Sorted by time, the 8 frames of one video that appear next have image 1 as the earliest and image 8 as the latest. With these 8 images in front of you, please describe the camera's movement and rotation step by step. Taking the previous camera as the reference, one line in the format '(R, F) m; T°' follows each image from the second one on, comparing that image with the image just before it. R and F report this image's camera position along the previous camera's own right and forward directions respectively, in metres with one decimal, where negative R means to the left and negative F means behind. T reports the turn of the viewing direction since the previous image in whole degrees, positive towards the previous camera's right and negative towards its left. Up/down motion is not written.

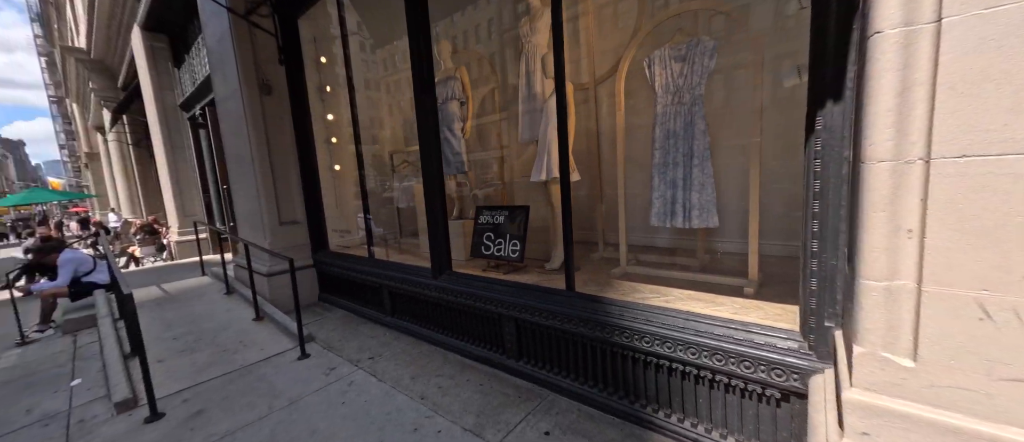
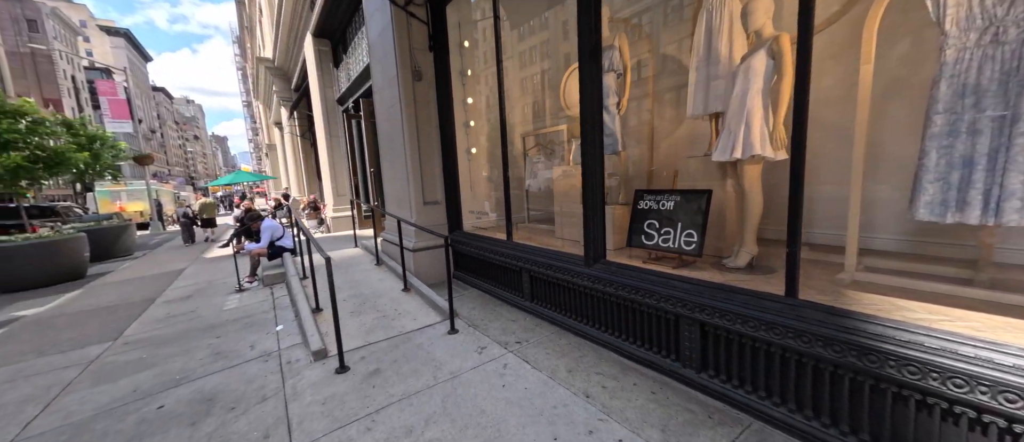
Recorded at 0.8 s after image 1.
(-0.5, +0.2) m; -15°
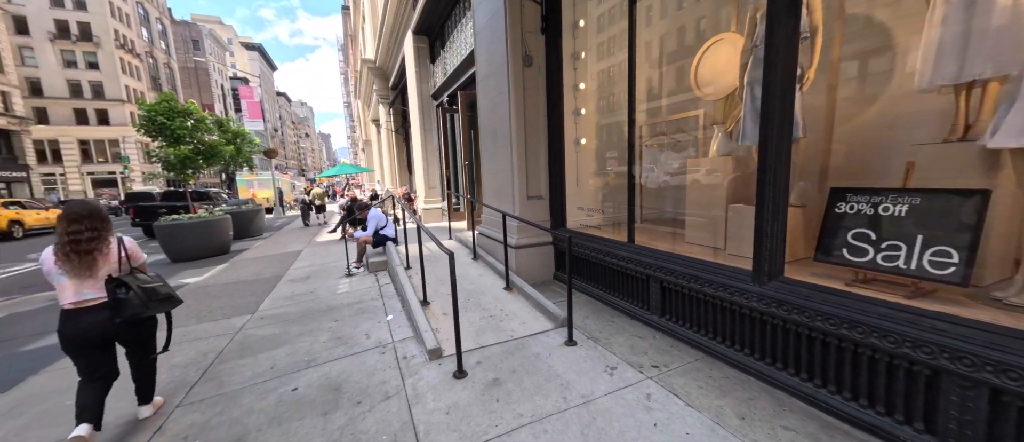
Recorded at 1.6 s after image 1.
(-0.5, +0.3) m; -12°
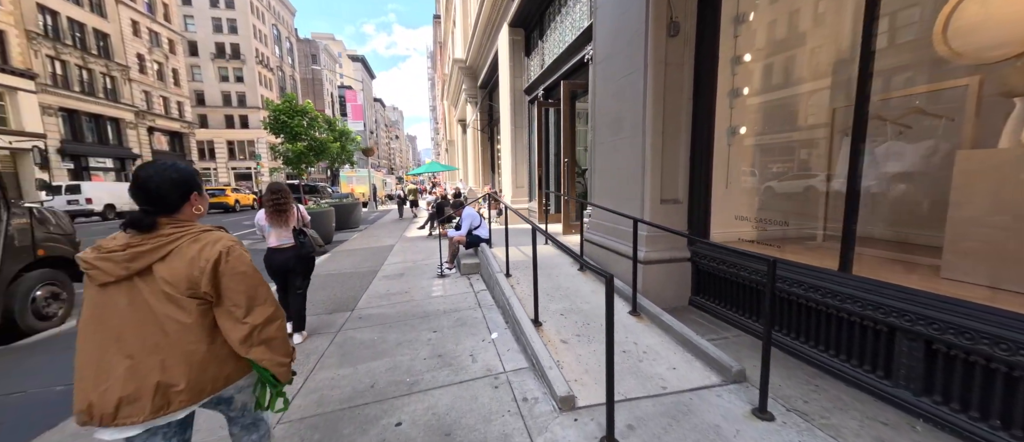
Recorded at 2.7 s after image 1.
(-0.6, +0.7) m; -12°
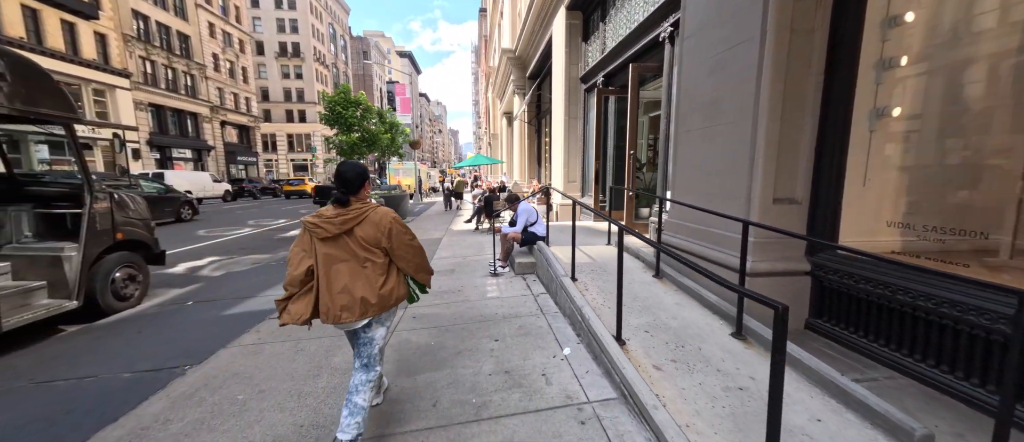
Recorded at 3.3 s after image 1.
(-0.3, +0.4) m; -6°
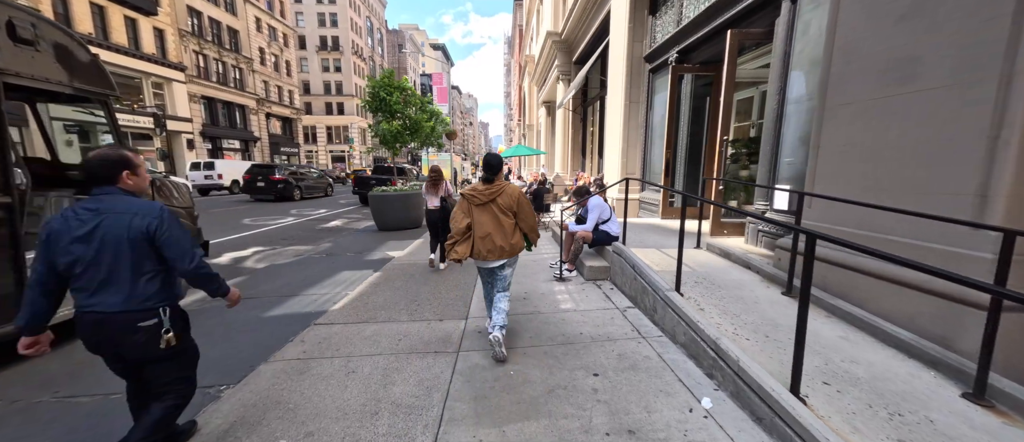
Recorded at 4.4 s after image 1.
(-0.6, +0.8) m; -5°
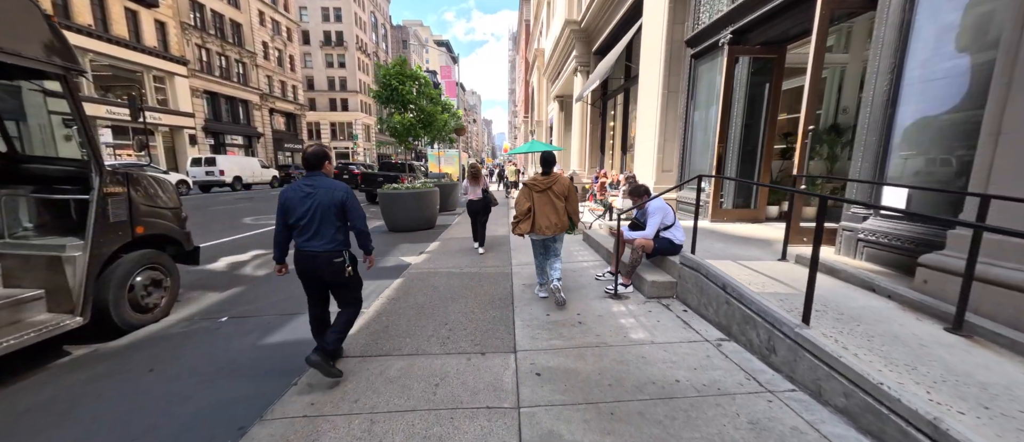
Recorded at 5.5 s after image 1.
(-0.5, +0.8) m; 0°
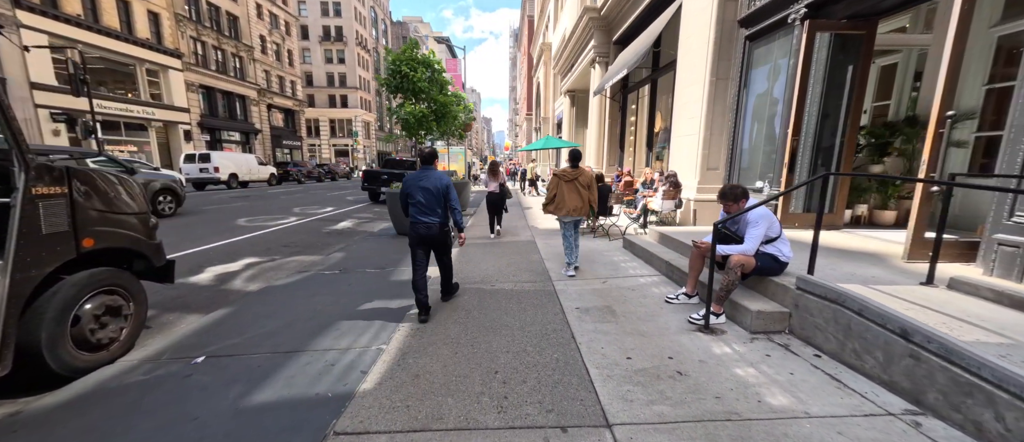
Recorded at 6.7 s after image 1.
(-0.6, +1.0) m; 0°
